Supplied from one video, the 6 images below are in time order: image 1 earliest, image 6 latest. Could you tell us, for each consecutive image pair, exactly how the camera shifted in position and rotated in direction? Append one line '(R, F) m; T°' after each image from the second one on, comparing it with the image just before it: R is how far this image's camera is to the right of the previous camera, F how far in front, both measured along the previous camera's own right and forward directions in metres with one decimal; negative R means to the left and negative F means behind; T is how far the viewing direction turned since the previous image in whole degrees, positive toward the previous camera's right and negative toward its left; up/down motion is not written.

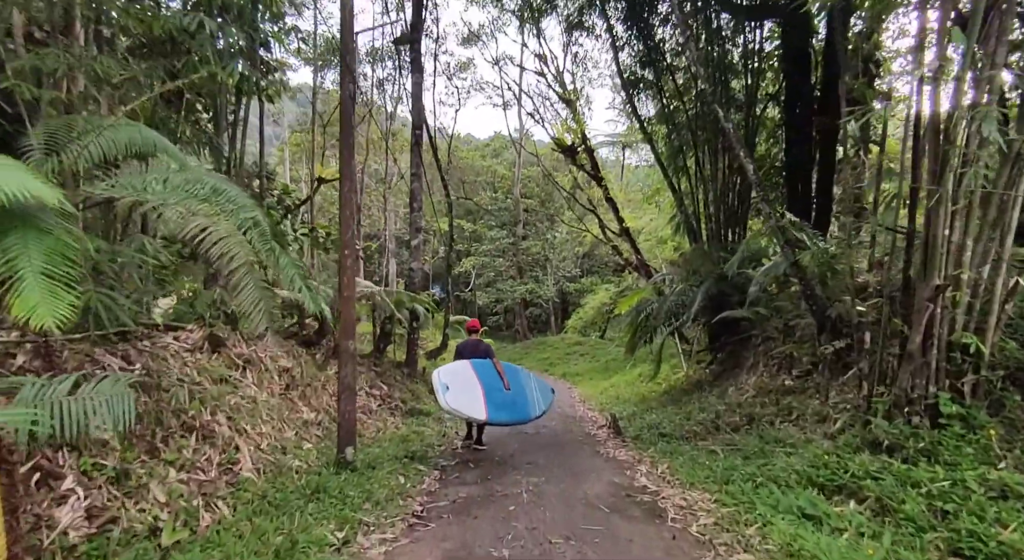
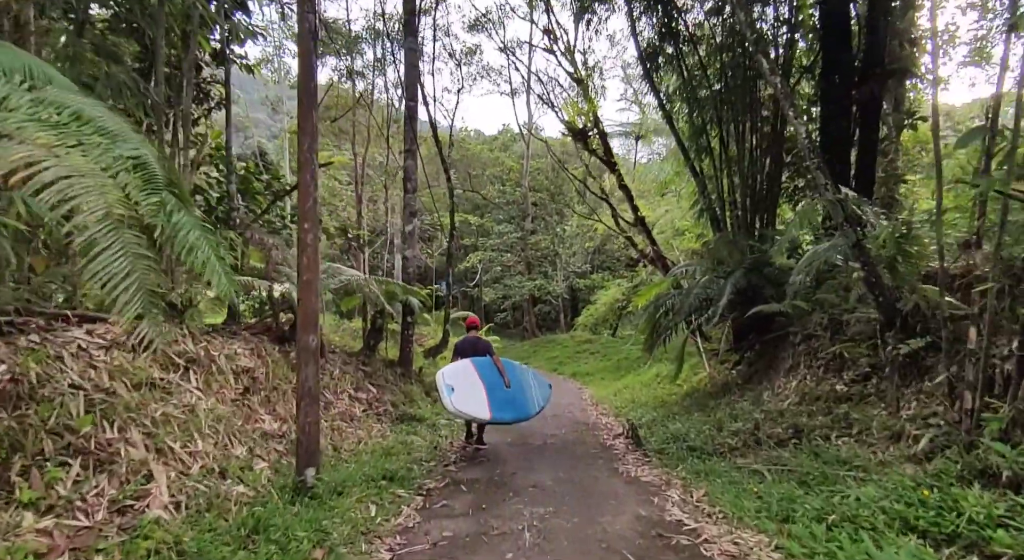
(0.0, +0.9) m; -1°
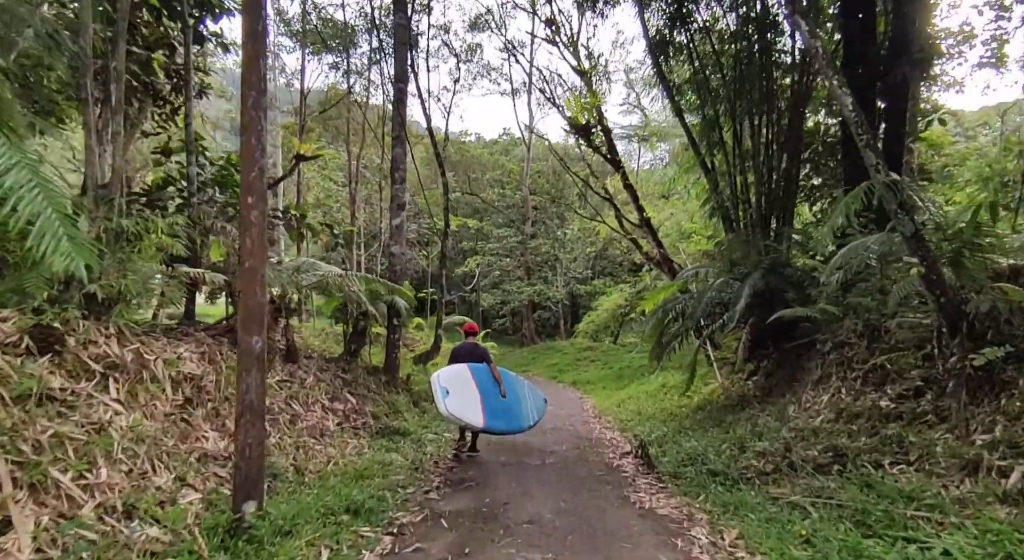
(0.0, +0.7) m; 0°
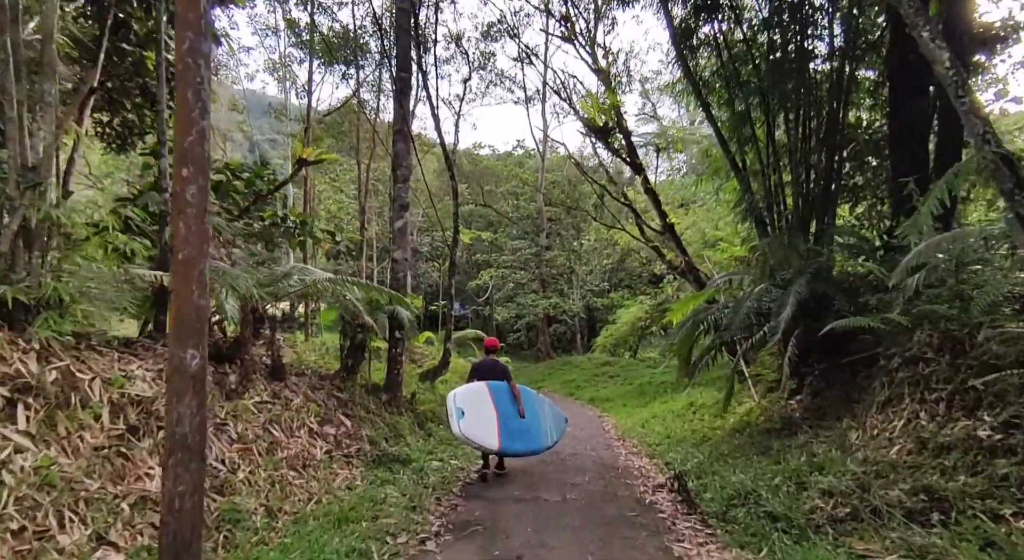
(0.0, +0.7) m; -1°
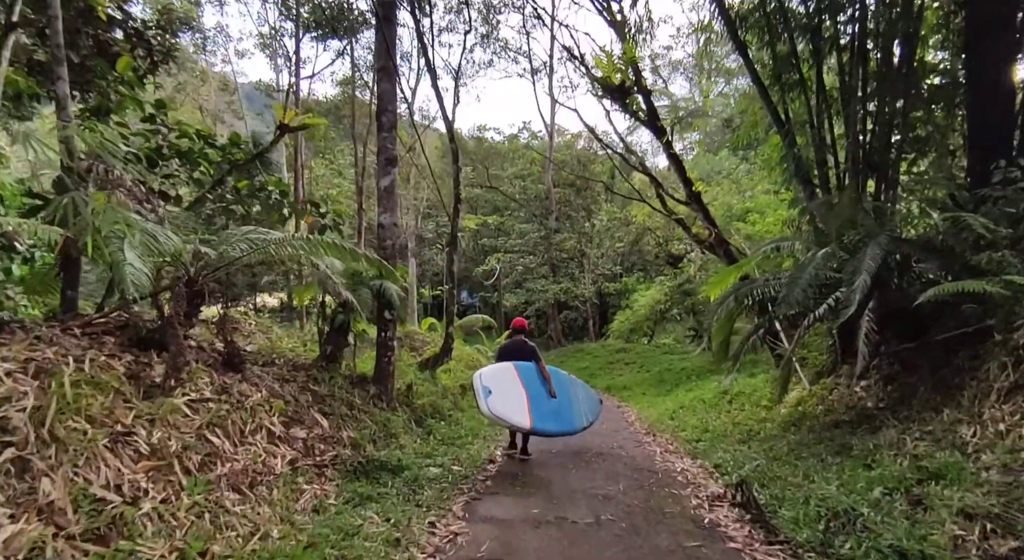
(0.0, +1.1) m; -1°
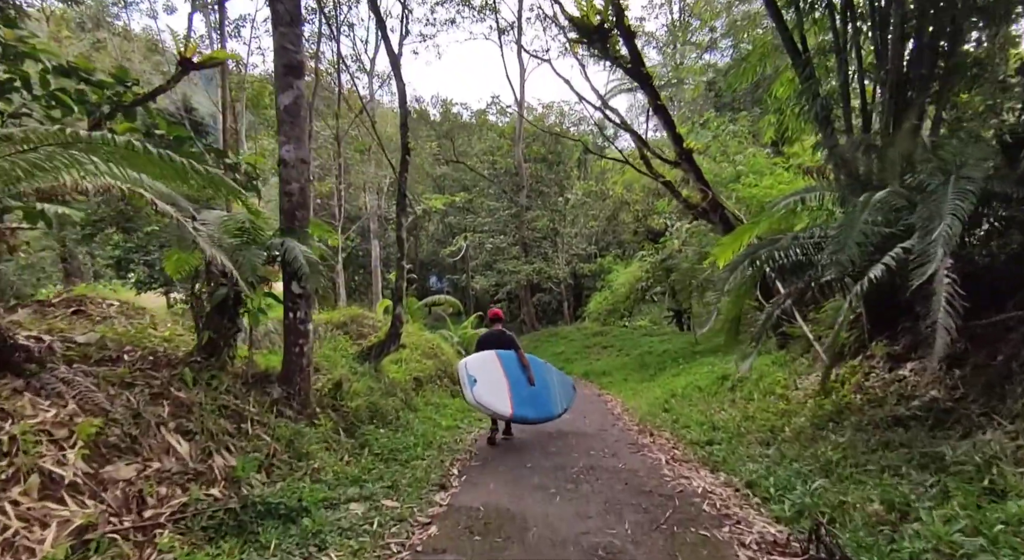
(+0.1, +1.5) m; +2°
